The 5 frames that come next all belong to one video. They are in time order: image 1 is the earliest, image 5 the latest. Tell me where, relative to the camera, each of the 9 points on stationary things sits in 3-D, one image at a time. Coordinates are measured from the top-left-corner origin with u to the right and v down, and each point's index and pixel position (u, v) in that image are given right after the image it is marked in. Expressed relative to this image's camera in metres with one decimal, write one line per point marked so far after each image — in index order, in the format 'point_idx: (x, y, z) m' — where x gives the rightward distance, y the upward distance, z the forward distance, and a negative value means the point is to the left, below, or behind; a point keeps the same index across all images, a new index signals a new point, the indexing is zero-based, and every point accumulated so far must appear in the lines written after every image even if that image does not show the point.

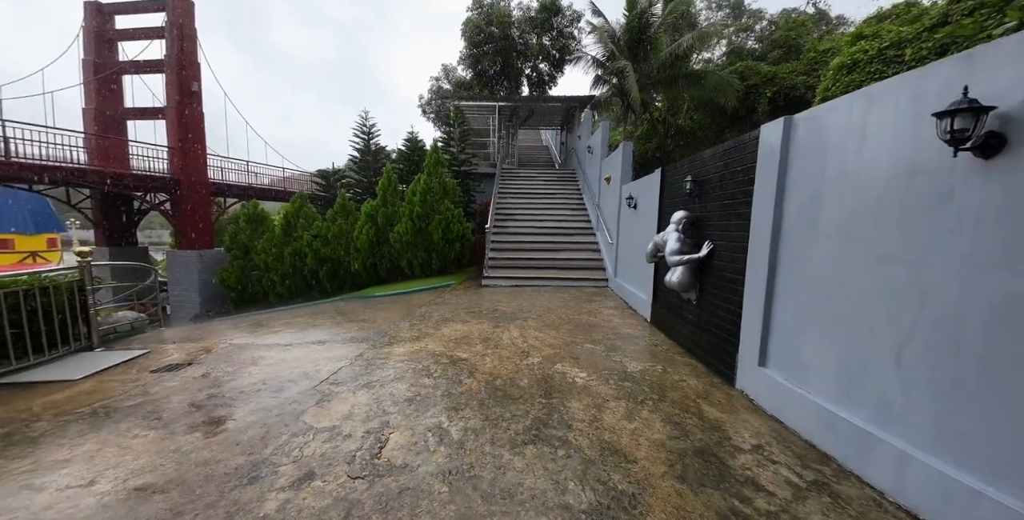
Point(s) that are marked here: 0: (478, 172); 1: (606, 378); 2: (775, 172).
0: (-1.3, +3.5, +15.0) m
1: (+0.9, -1.1, +3.5) m
2: (+2.1, +0.7, +3.0) m
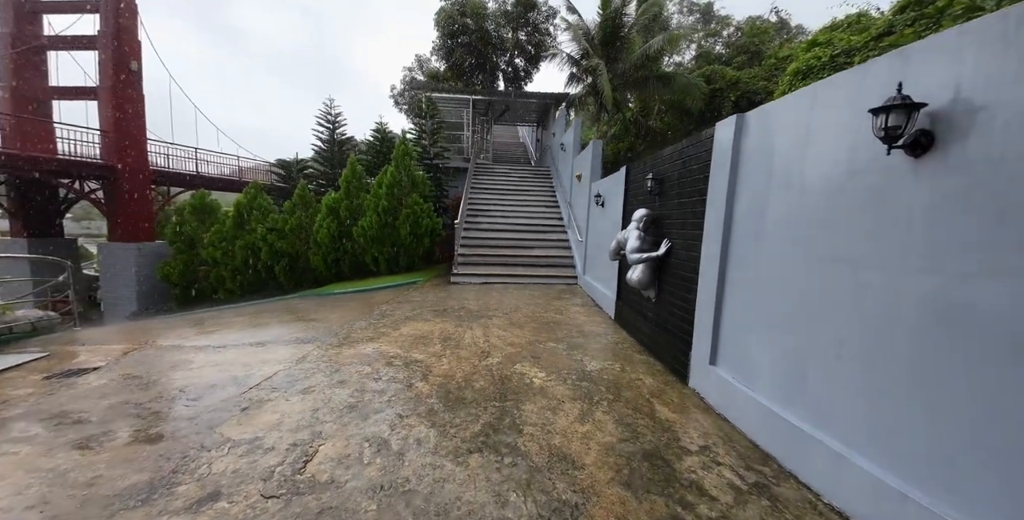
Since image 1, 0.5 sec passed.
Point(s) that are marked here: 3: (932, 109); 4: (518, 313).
0: (-2.5, +3.7, +14.7) m
1: (+0.5, -1.1, +3.4) m
2: (+1.7, +0.7, +3.0) m
3: (+1.8, +0.7, +1.6) m
4: (+0.1, -0.8, +5.8) m
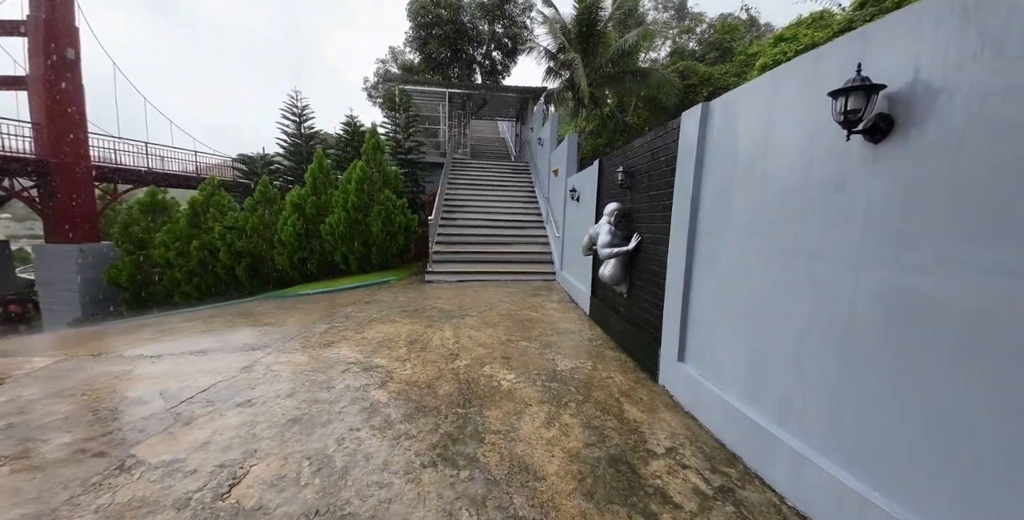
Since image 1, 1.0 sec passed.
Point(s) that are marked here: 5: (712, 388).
0: (-3.4, +3.8, +14.4) m
1: (+0.2, -1.1, +3.3) m
2: (+1.4, +0.7, +2.9) m
3: (+1.6, +0.7, +1.5) m
4: (-0.3, -0.8, +5.7) m
5: (+1.4, -0.9, +2.6) m
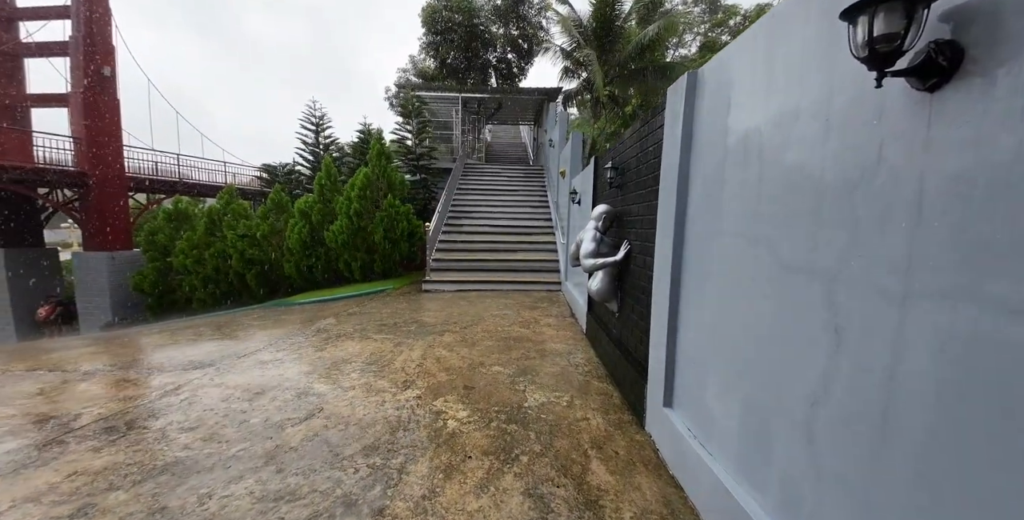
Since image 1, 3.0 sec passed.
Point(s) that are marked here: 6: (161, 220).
0: (-2.8, +3.5, +14.1) m
1: (-0.2, -1.2, +2.7) m
2: (+1.0, +0.6, +2.3) m
3: (+1.1, +0.6, +0.9) m
4: (-0.5, -0.9, +5.1) m
5: (+1.0, -1.0, +2.0) m
6: (-9.7, +1.1, +10.3) m
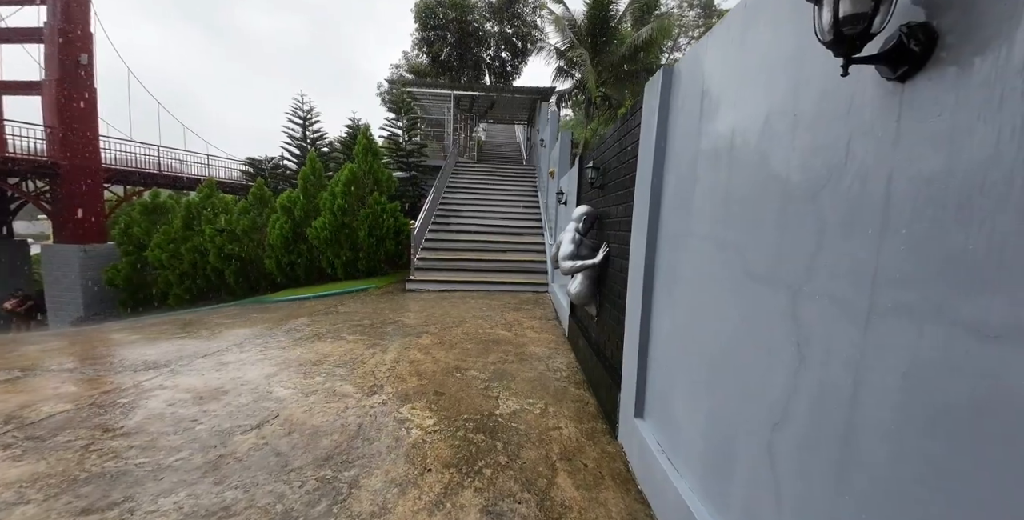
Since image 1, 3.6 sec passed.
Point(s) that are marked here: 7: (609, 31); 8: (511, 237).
0: (-3.1, +3.5, +13.9) m
1: (-0.4, -1.2, +2.6) m
2: (+0.8, +0.6, +2.2) m
3: (+0.9, +0.6, +0.8) m
4: (-0.7, -0.9, +5.0) m
5: (+0.8, -1.0, +1.8) m
6: (-10.0, +1.2, +10.1) m
7: (+3.0, +7.0, +11.5) m
8: (0.0, +0.6, +9.5) m
